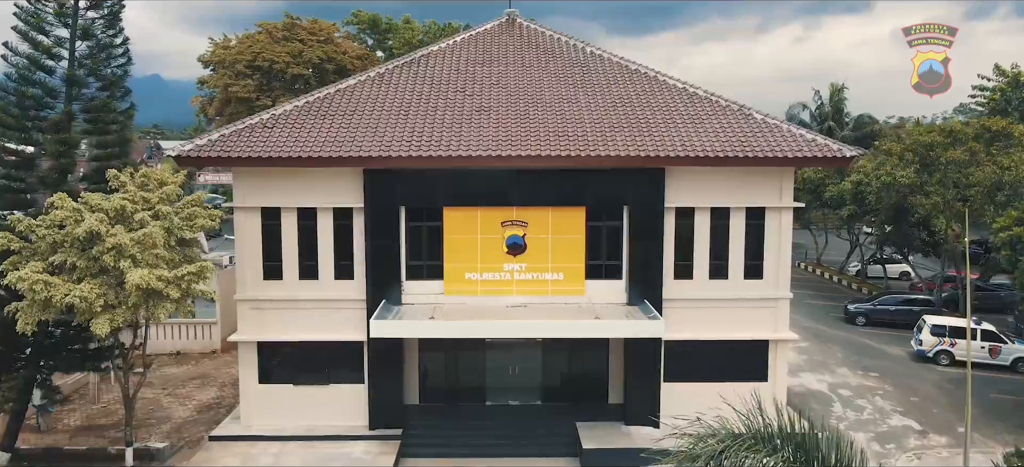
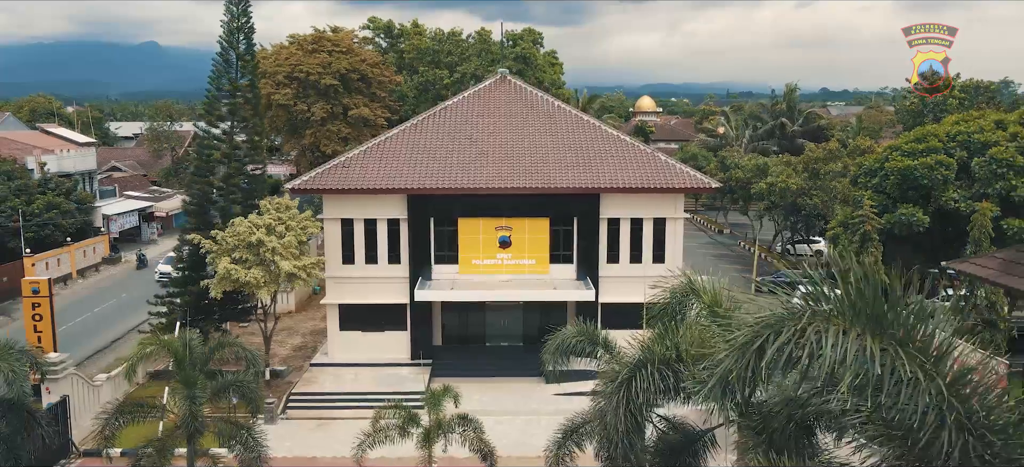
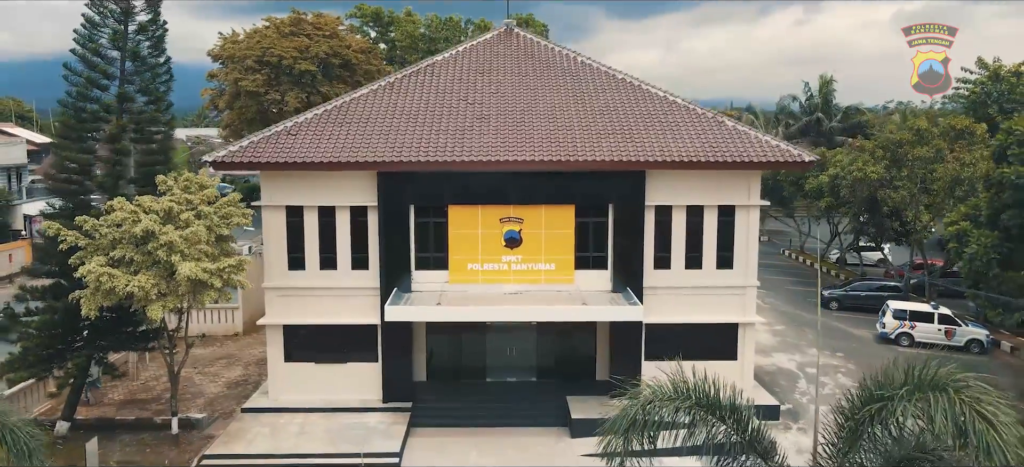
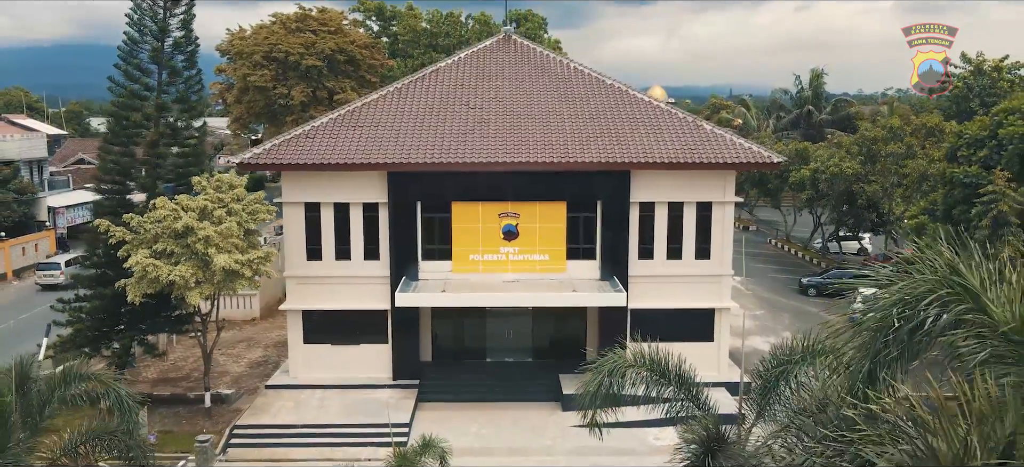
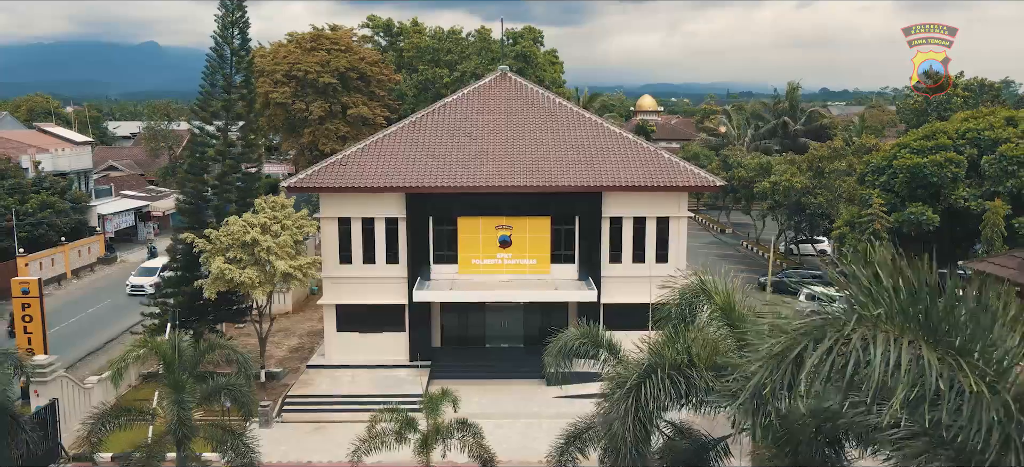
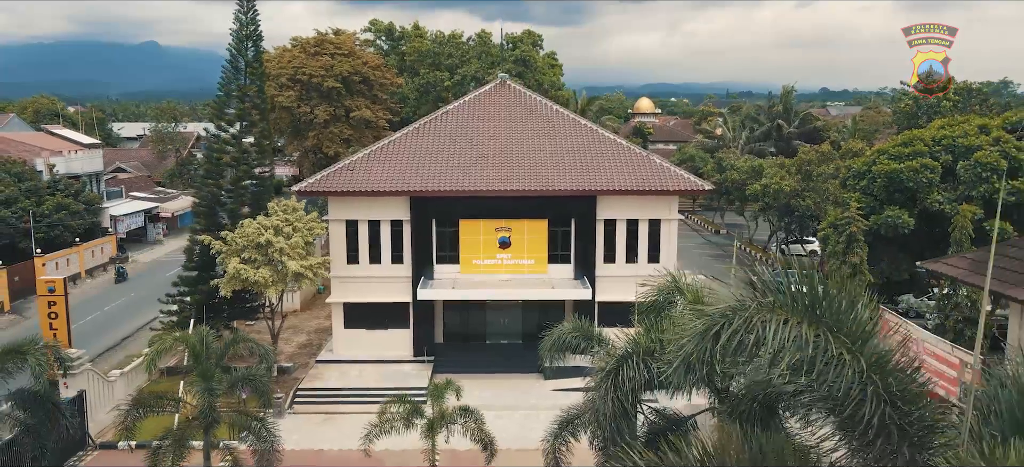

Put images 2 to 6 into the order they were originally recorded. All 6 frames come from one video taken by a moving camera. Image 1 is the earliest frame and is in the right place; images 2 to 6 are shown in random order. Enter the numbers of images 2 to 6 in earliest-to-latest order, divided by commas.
3, 4, 5, 2, 6
